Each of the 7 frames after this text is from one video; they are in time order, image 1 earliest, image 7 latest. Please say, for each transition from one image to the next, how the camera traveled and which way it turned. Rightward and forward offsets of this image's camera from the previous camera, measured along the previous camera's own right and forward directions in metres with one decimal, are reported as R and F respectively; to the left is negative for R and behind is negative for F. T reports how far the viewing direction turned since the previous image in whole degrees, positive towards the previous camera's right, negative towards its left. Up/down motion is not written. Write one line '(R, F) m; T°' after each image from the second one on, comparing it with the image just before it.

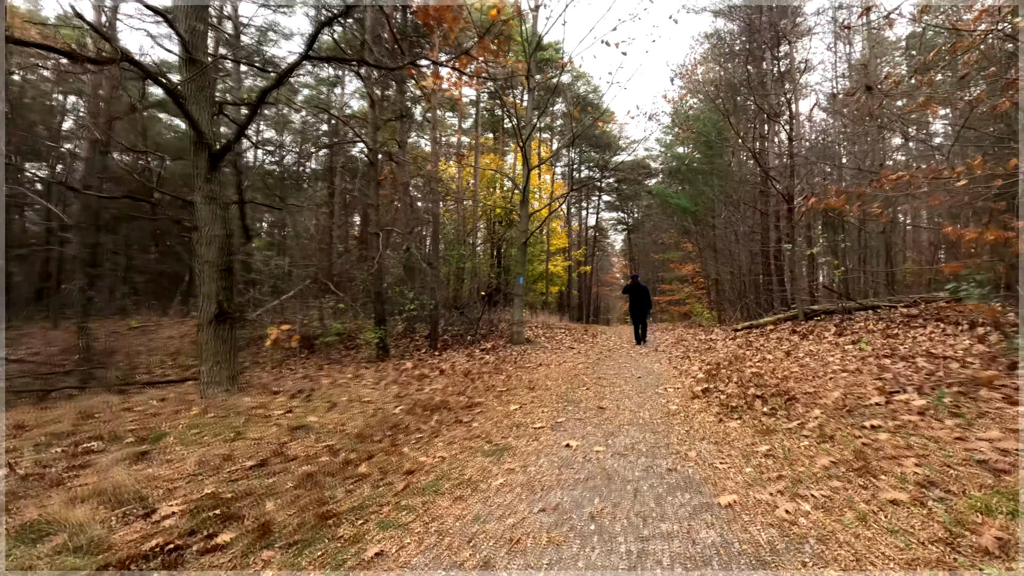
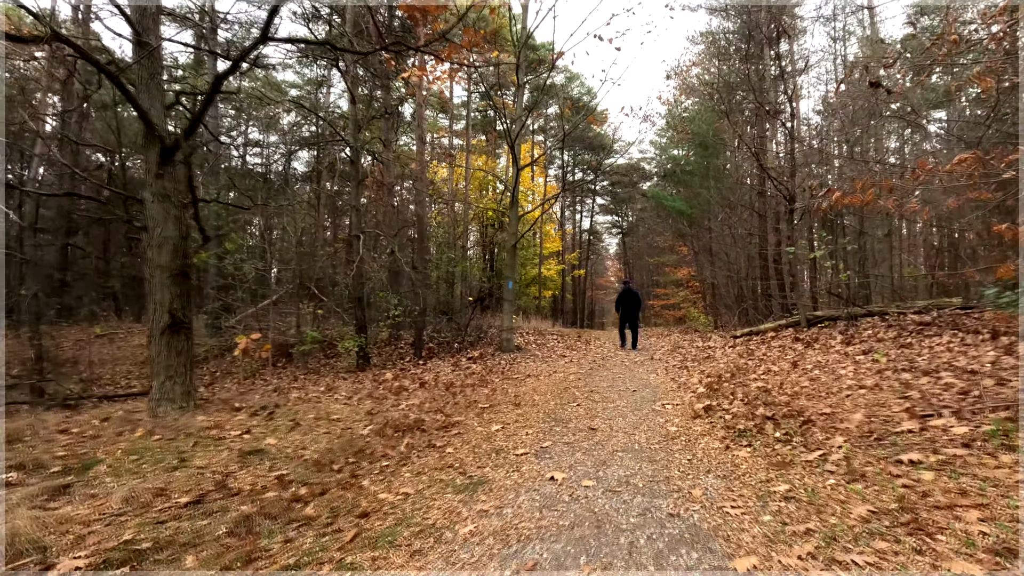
(+0.1, +0.5) m; +1°
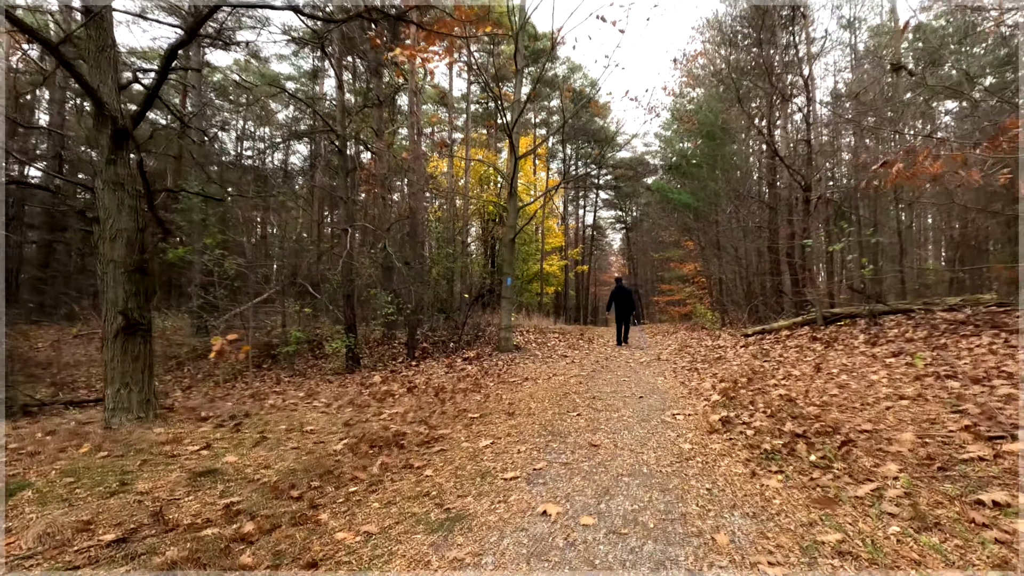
(+0.1, +0.6) m; 0°
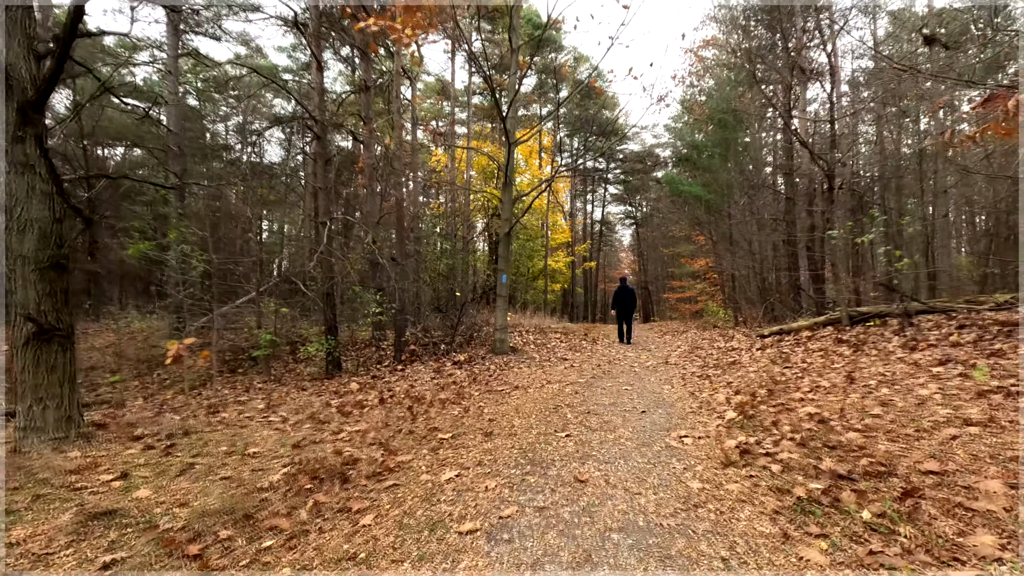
(+0.3, +0.8) m; -1°
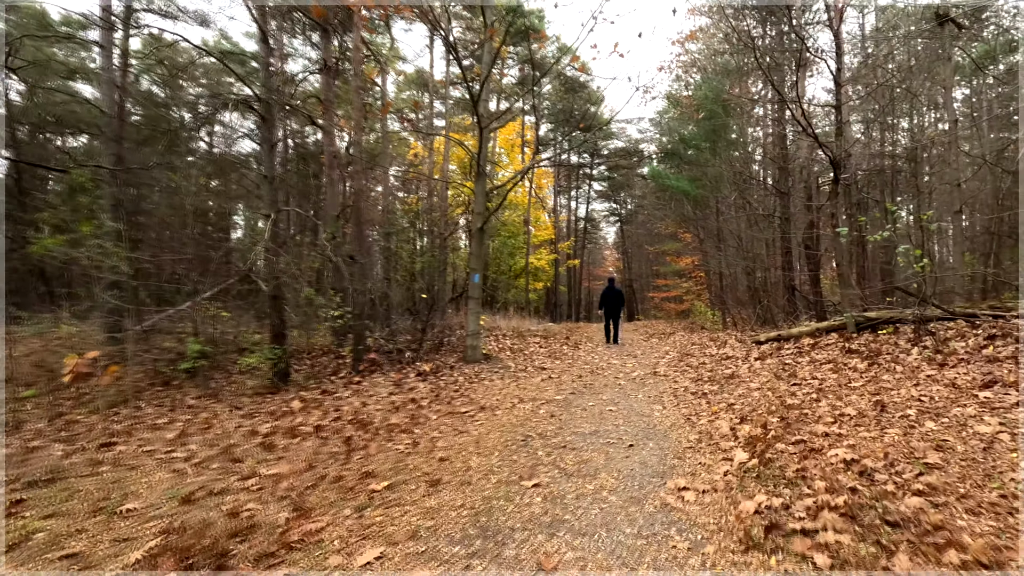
(+0.2, +0.9) m; +2°
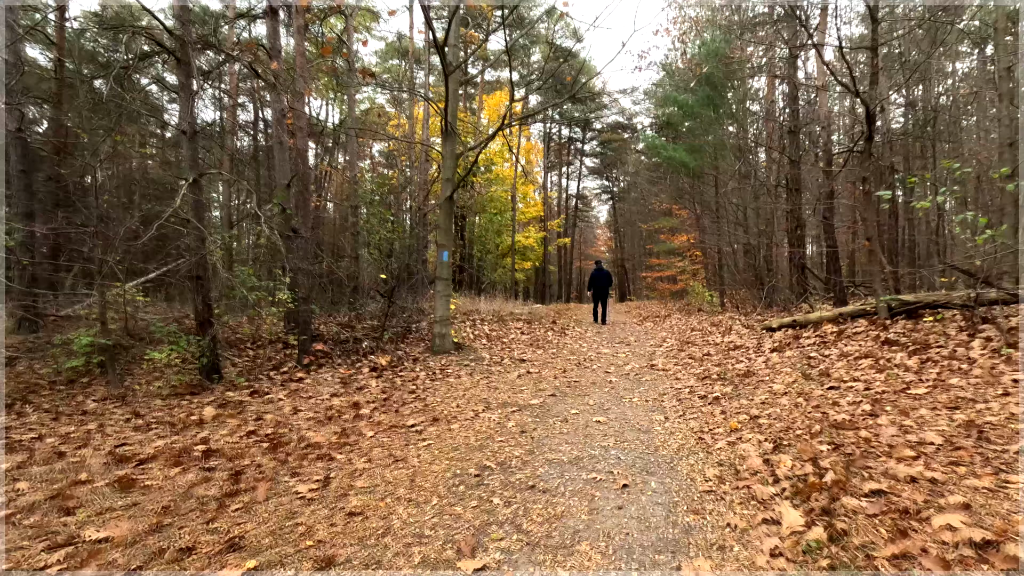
(+0.3, +1.2) m; +1°
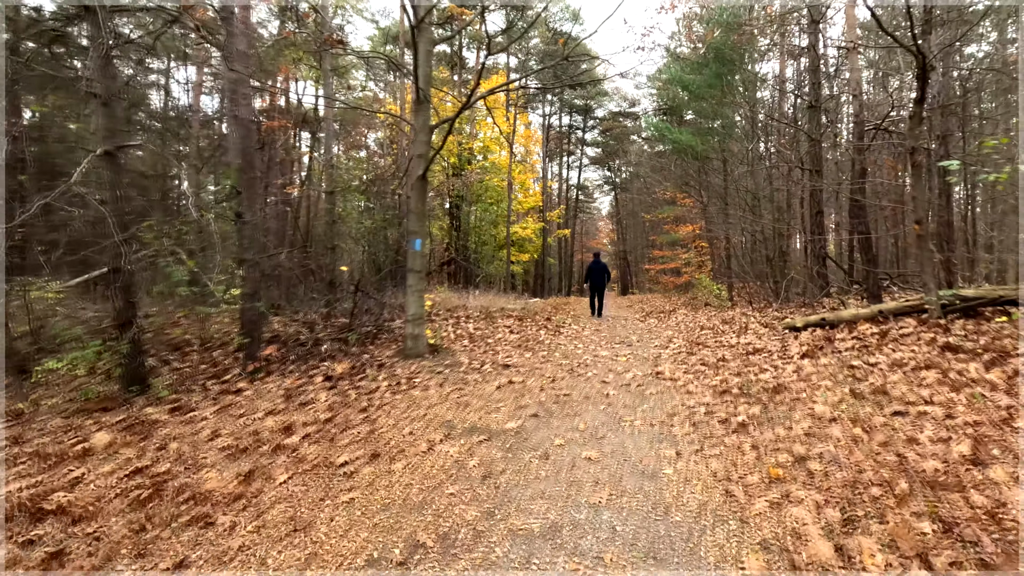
(+0.2, +1.0) m; 0°
